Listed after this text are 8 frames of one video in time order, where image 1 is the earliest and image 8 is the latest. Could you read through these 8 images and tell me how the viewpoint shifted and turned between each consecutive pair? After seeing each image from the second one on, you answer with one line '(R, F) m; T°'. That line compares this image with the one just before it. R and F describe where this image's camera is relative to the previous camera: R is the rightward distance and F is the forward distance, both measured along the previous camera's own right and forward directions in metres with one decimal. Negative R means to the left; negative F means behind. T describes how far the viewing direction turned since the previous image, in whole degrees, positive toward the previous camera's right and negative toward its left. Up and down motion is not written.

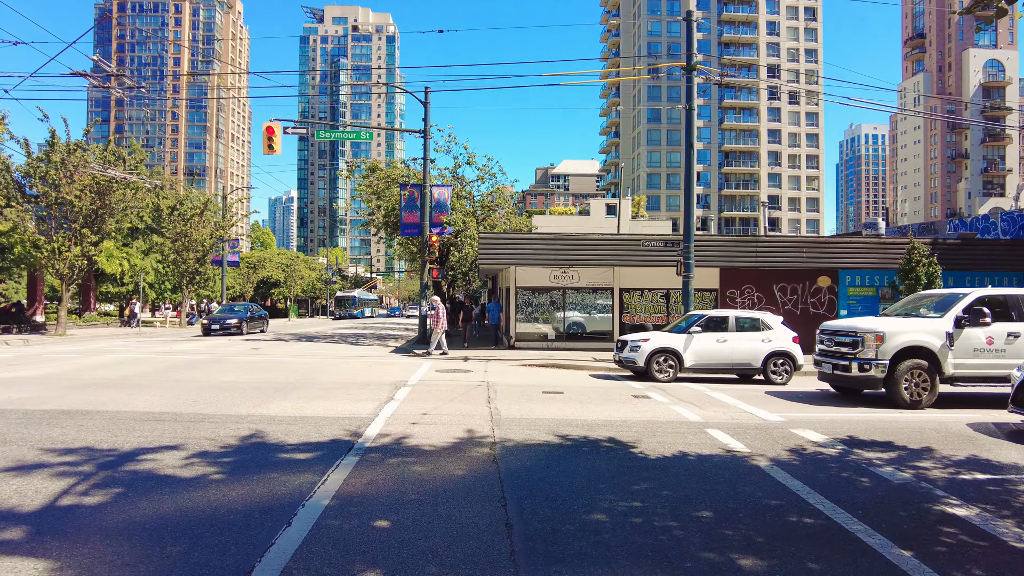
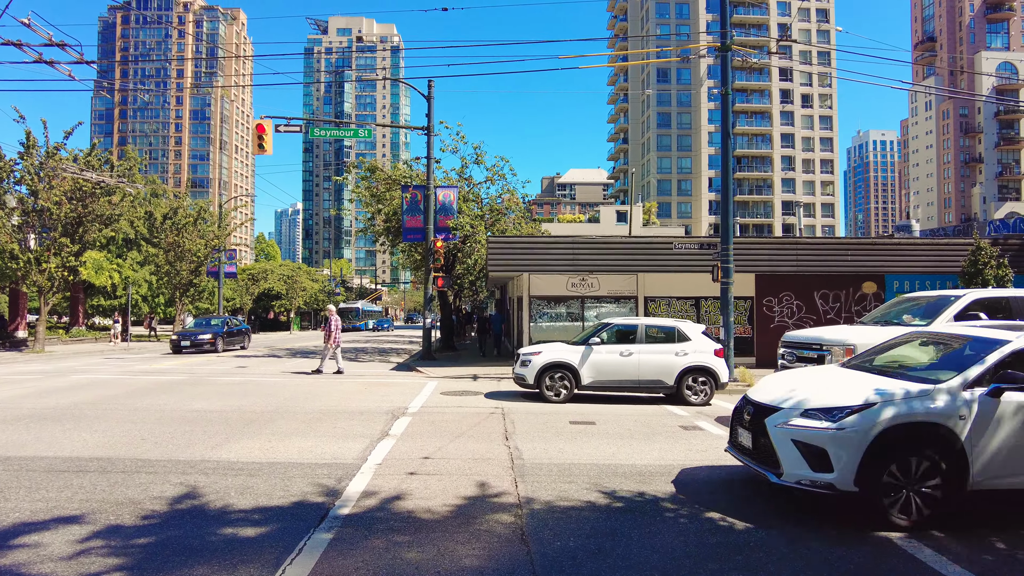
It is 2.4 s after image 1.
(-0.2, +1.8) m; -1°
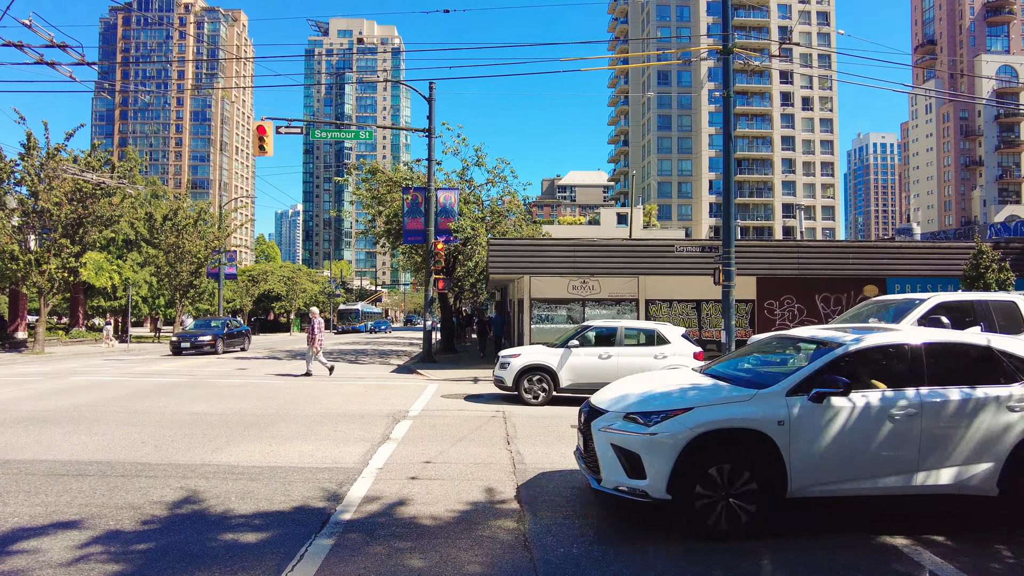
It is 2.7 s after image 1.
(0.0, 0.0) m; 0°
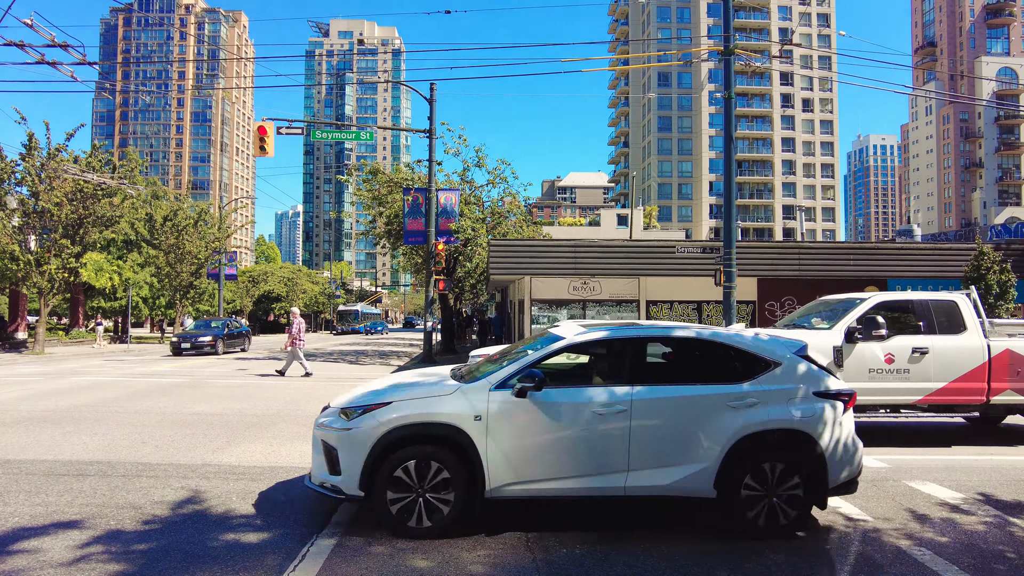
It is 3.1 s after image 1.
(0.0, 0.0) m; 0°
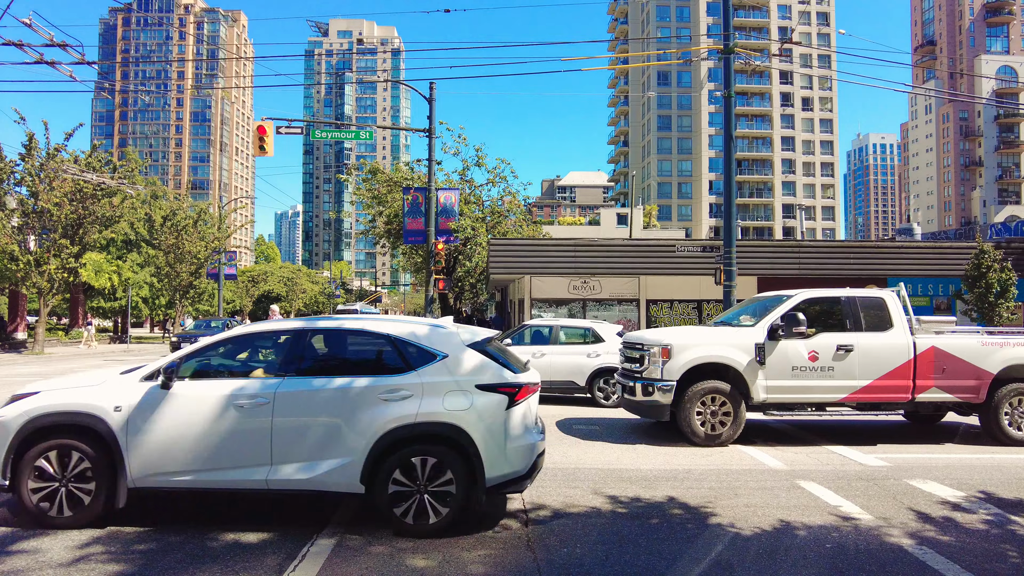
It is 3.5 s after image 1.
(0.0, 0.0) m; 0°
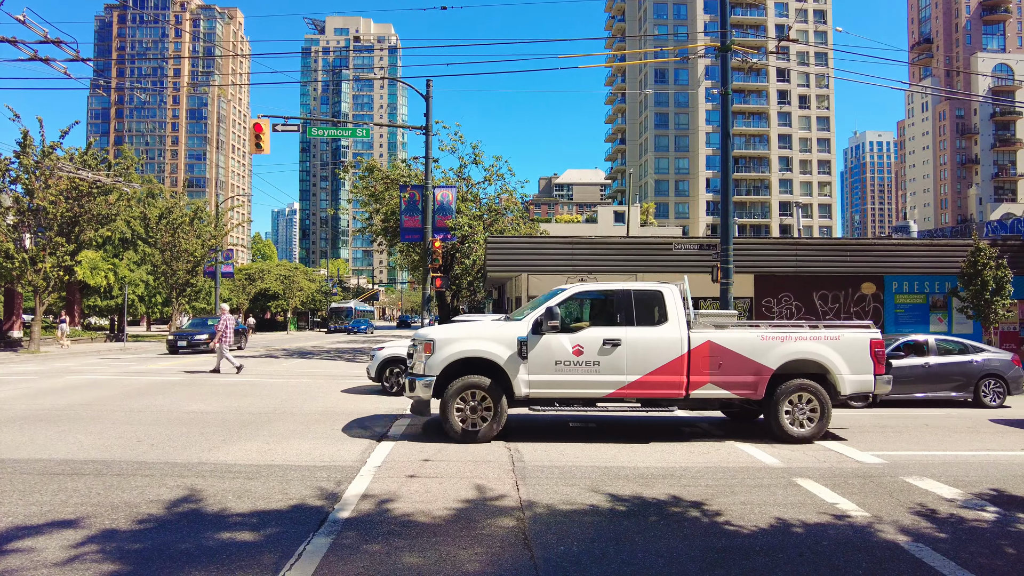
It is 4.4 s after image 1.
(0.0, 0.0) m; 0°
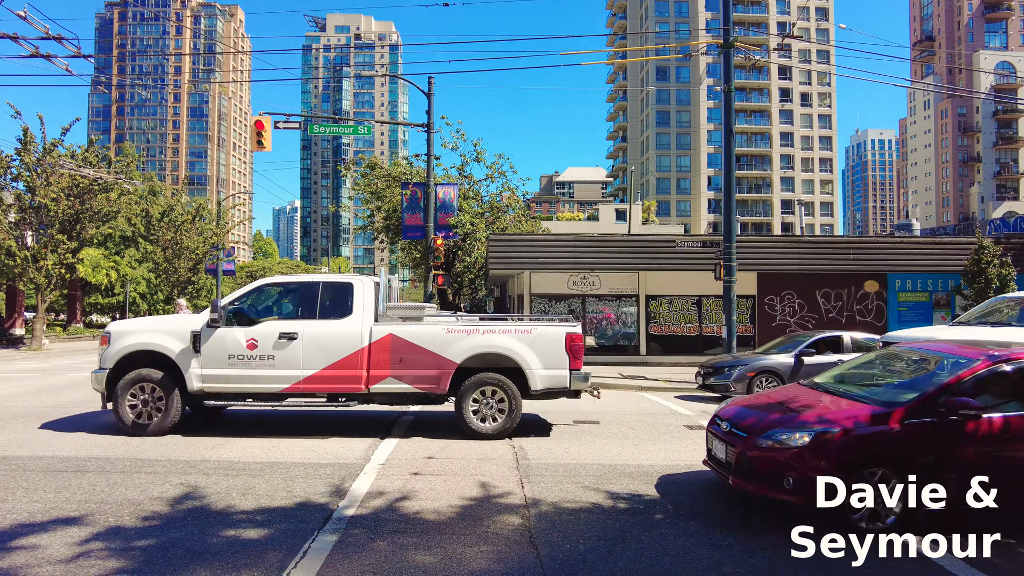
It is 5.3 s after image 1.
(0.0, 0.0) m; 0°
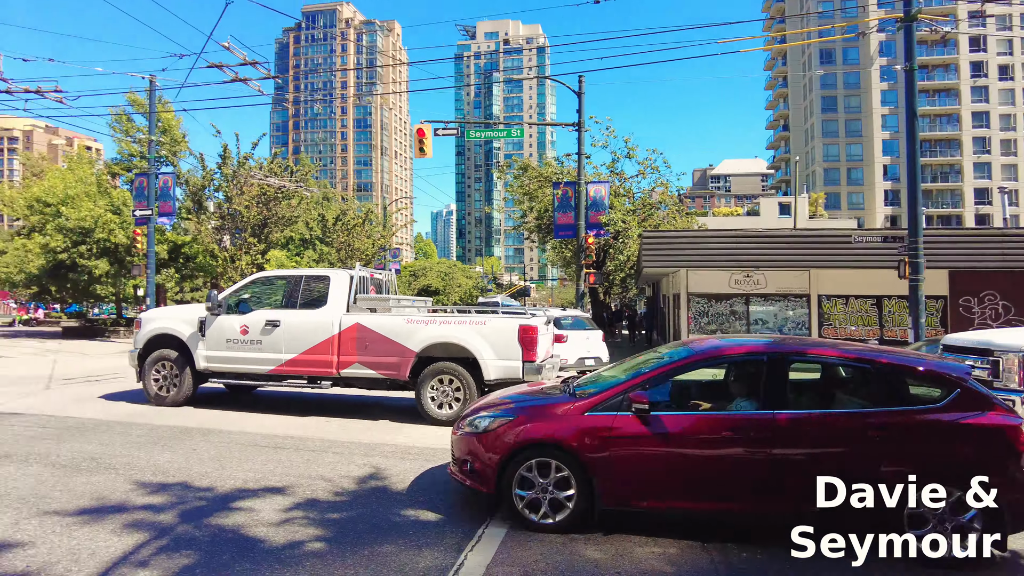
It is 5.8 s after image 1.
(-0.1, 0.0) m; -13°
